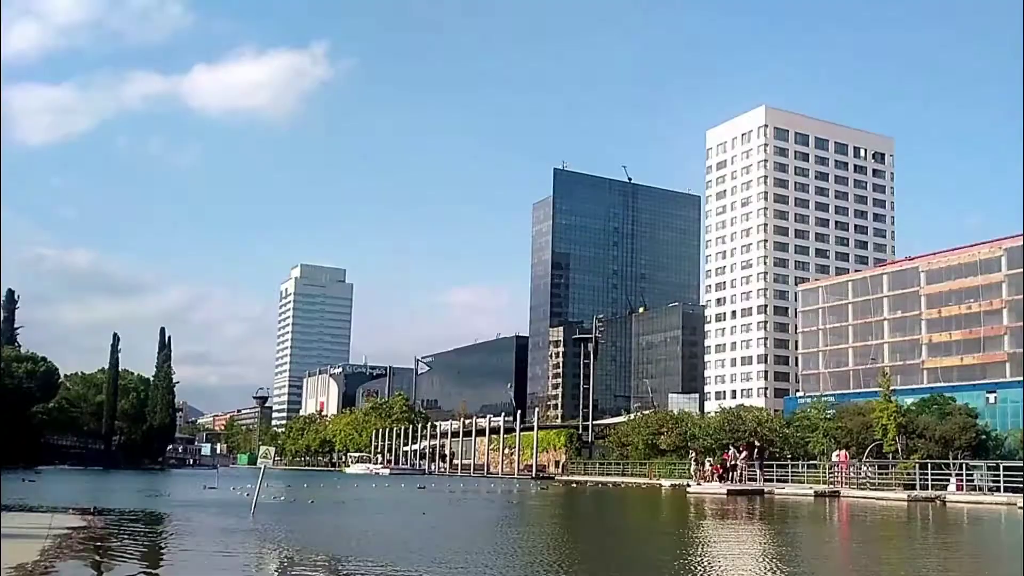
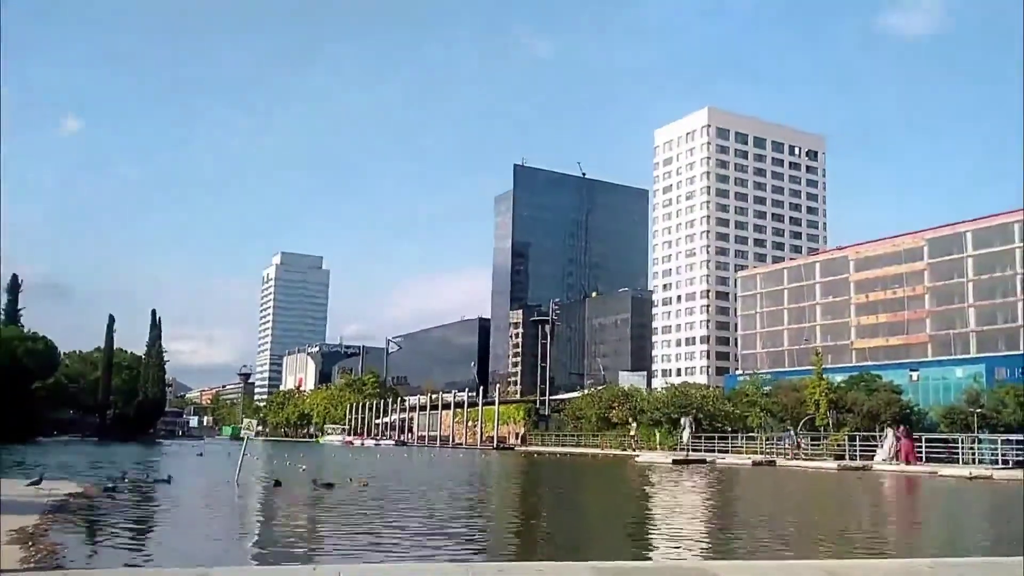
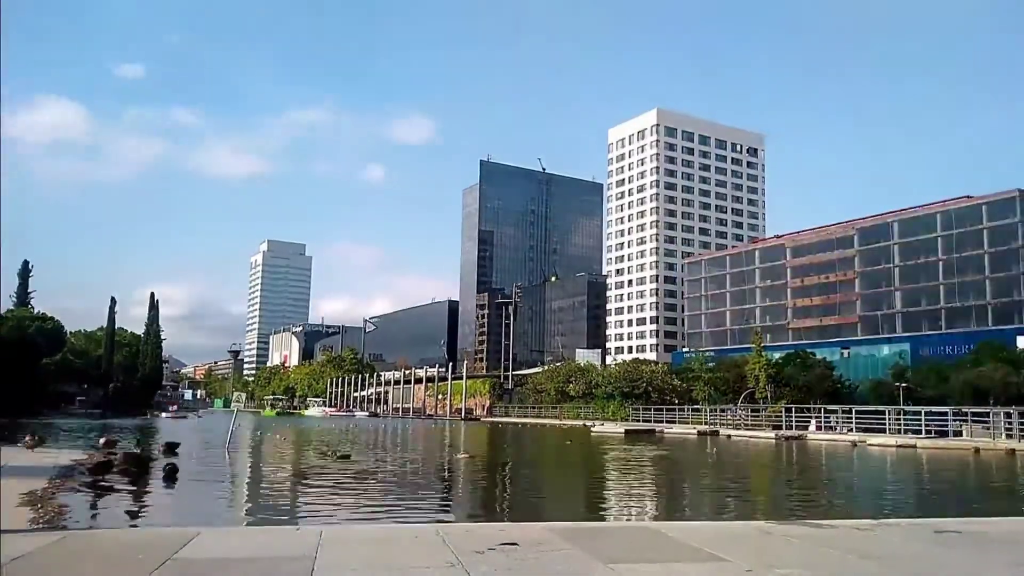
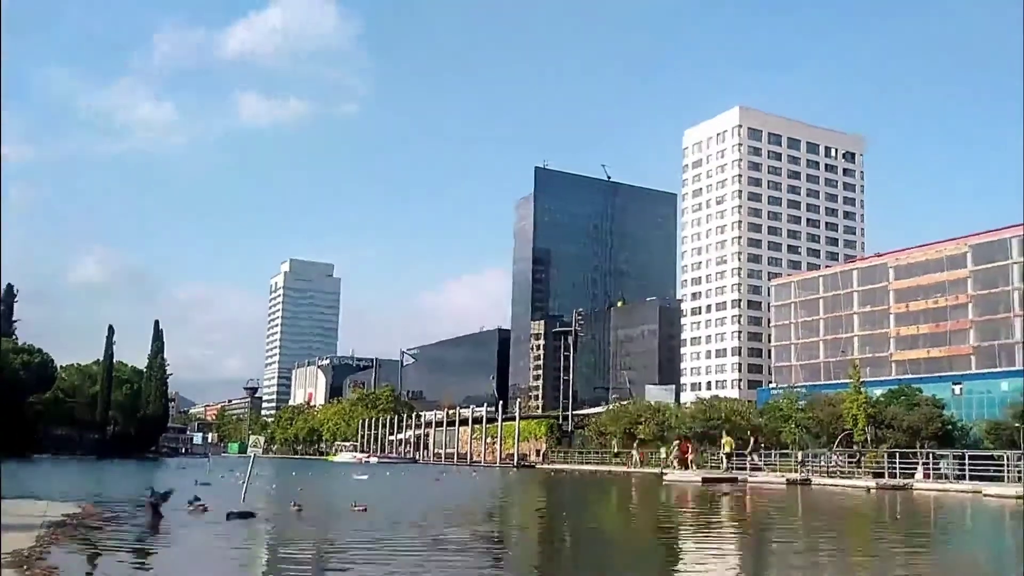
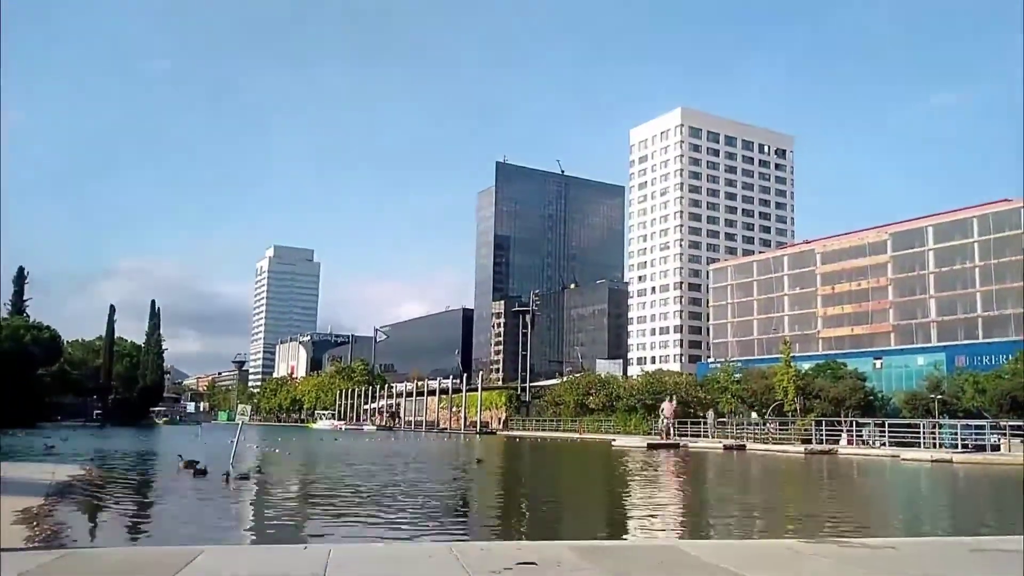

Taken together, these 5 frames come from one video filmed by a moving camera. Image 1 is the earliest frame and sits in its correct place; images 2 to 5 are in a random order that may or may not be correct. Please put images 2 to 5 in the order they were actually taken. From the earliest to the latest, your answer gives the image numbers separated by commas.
4, 2, 5, 3
